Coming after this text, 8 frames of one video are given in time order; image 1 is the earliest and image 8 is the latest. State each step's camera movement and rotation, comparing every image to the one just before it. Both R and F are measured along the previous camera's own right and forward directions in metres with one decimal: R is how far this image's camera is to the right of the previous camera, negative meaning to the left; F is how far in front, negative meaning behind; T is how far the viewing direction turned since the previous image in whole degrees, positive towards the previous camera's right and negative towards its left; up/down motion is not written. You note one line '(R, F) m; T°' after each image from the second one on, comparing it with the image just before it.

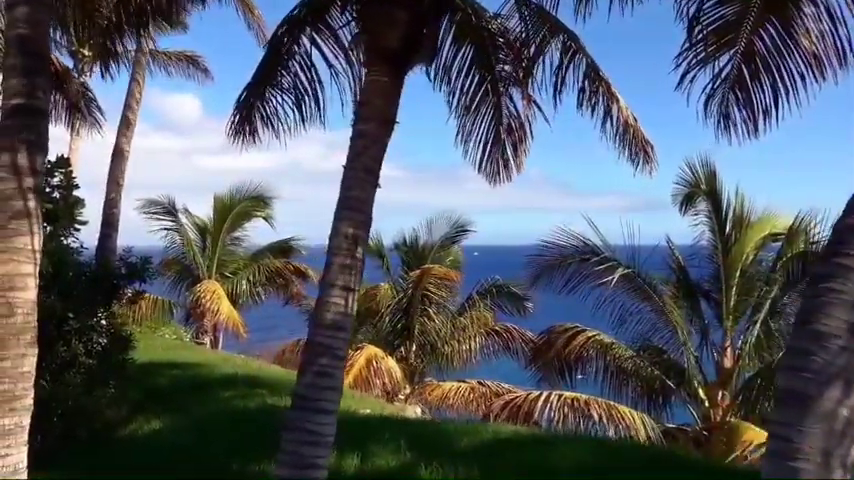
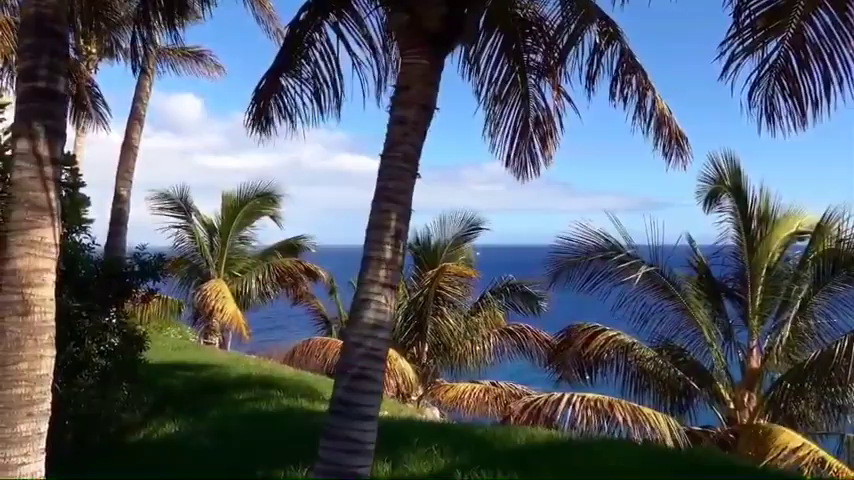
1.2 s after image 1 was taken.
(-0.2, +0.3) m; 0°
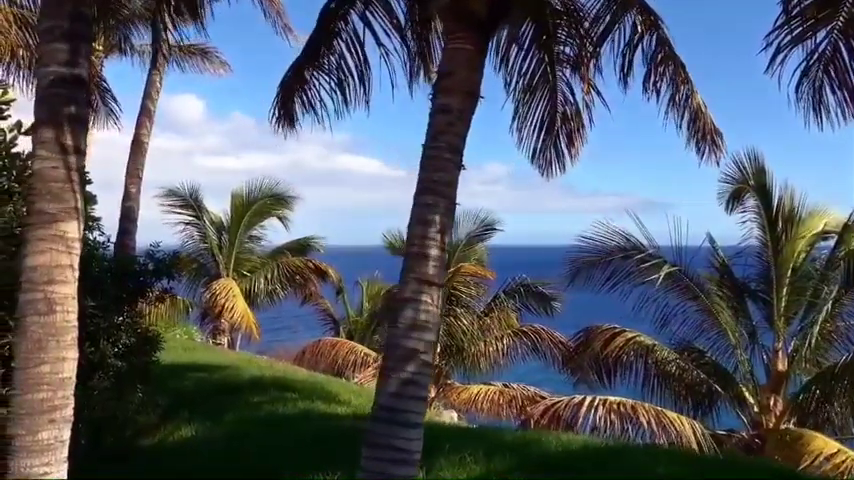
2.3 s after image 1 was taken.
(-0.2, +0.3) m; 0°
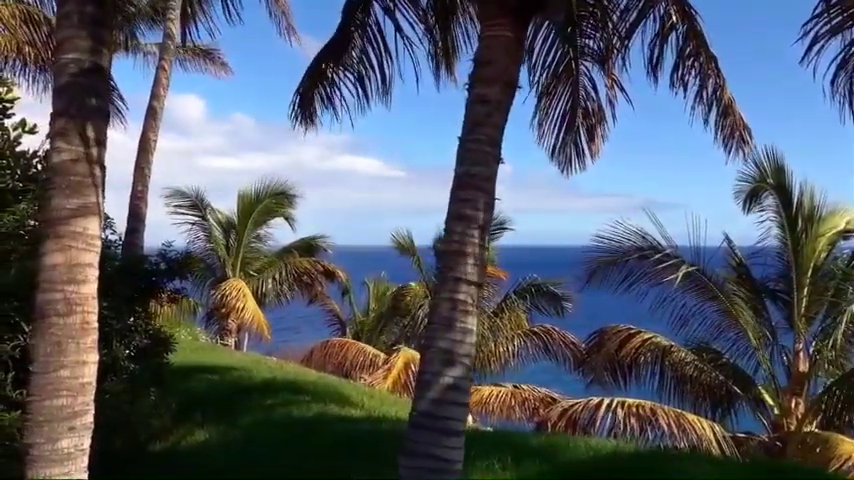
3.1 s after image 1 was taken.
(-0.2, +0.2) m; 0°
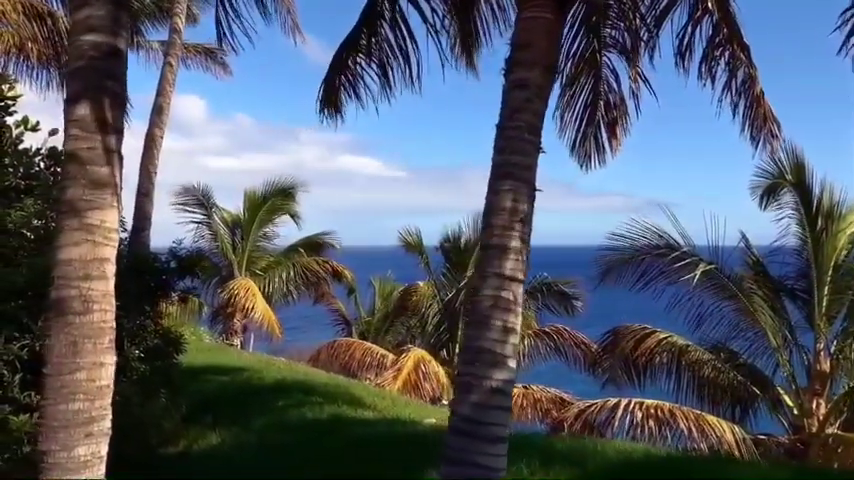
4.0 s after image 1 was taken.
(-0.2, +0.2) m; 0°
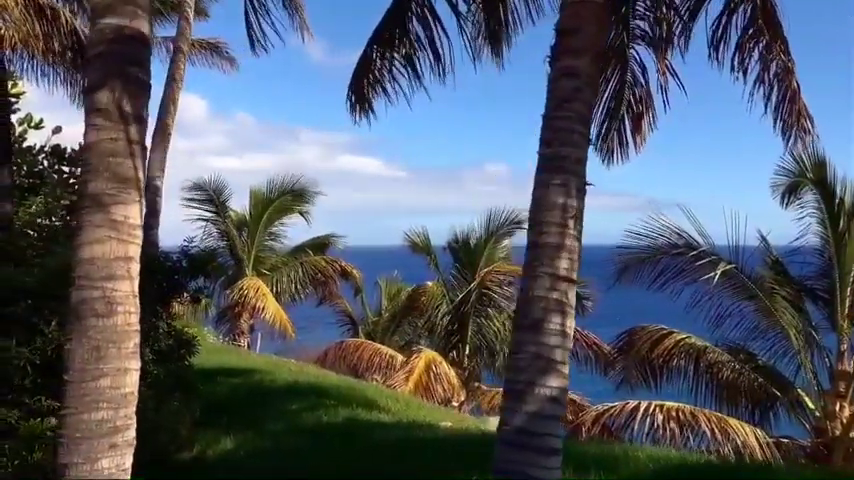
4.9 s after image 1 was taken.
(-0.2, +0.2) m; 0°
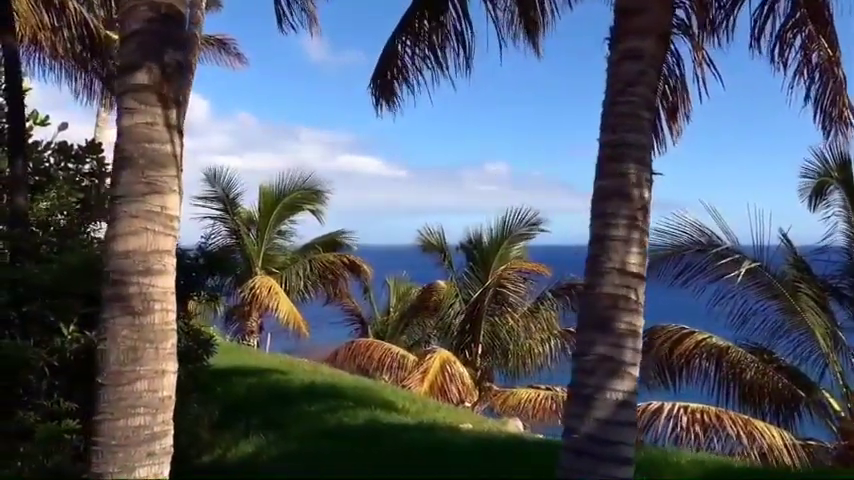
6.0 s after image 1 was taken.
(-0.2, +0.2) m; 0°
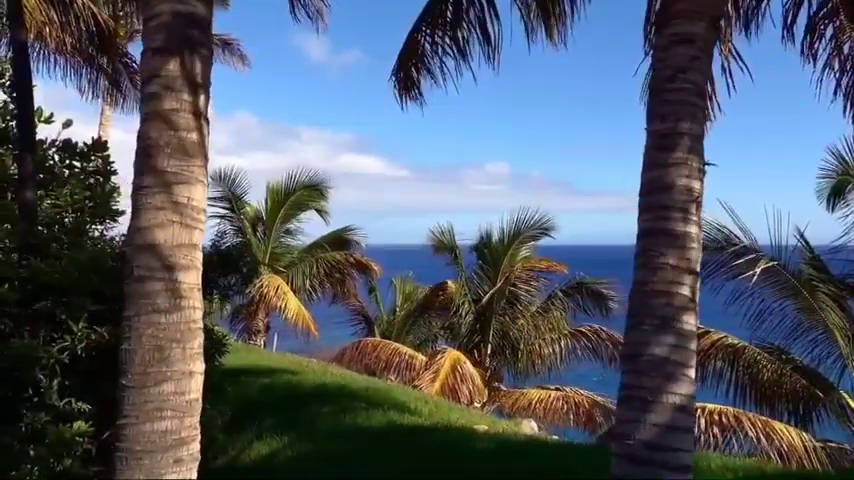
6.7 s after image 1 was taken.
(-0.1, +0.2) m; 0°
